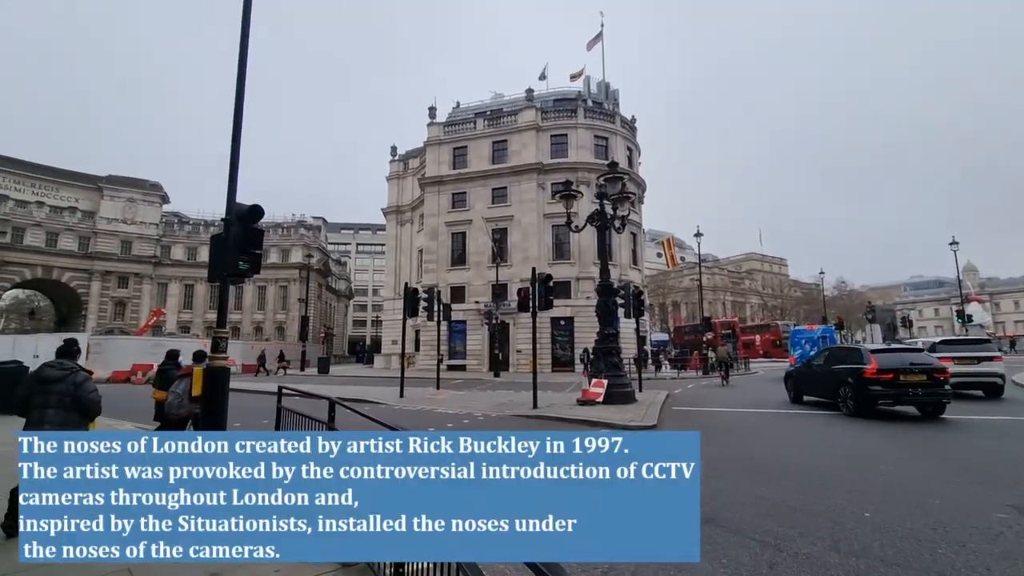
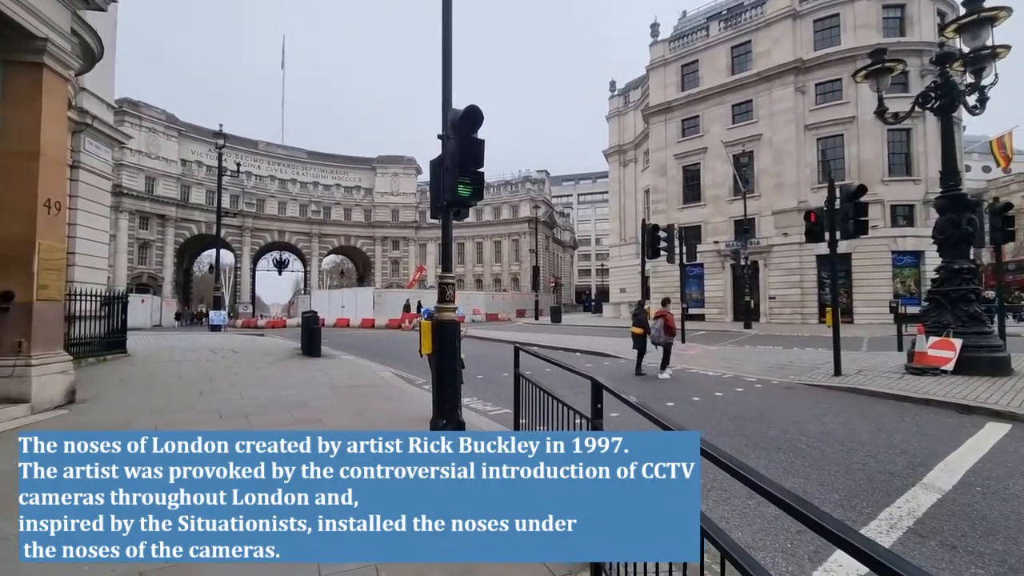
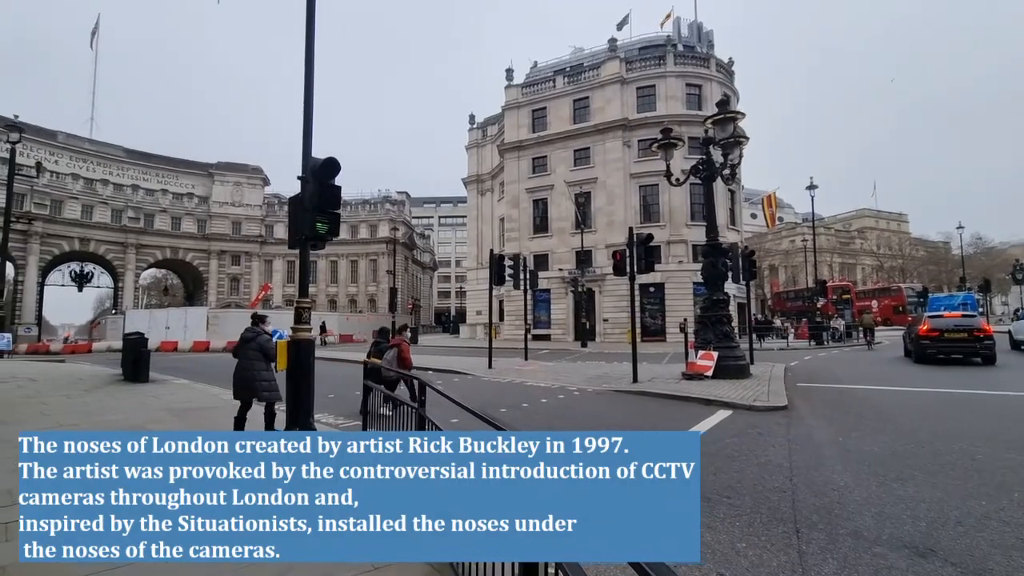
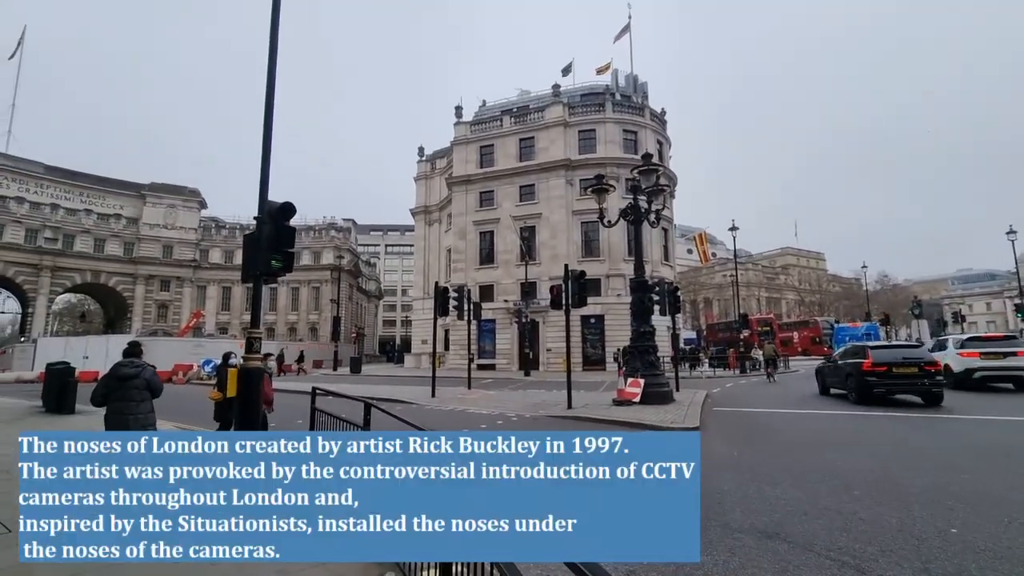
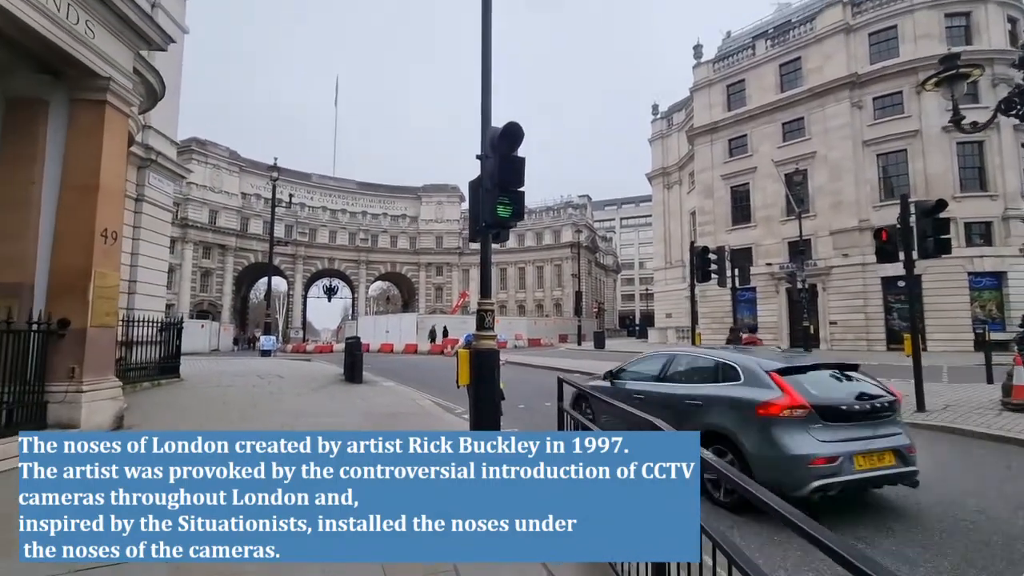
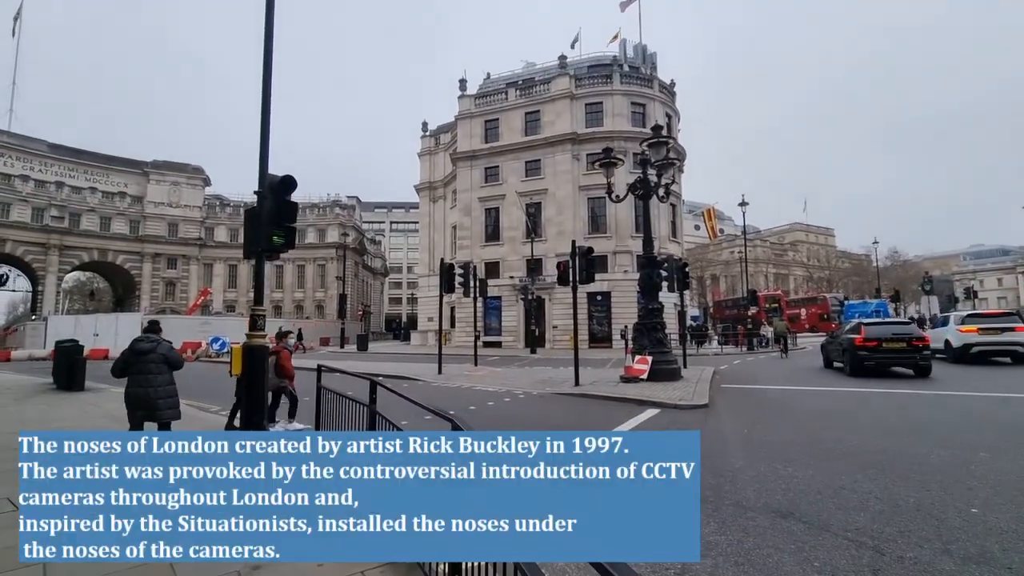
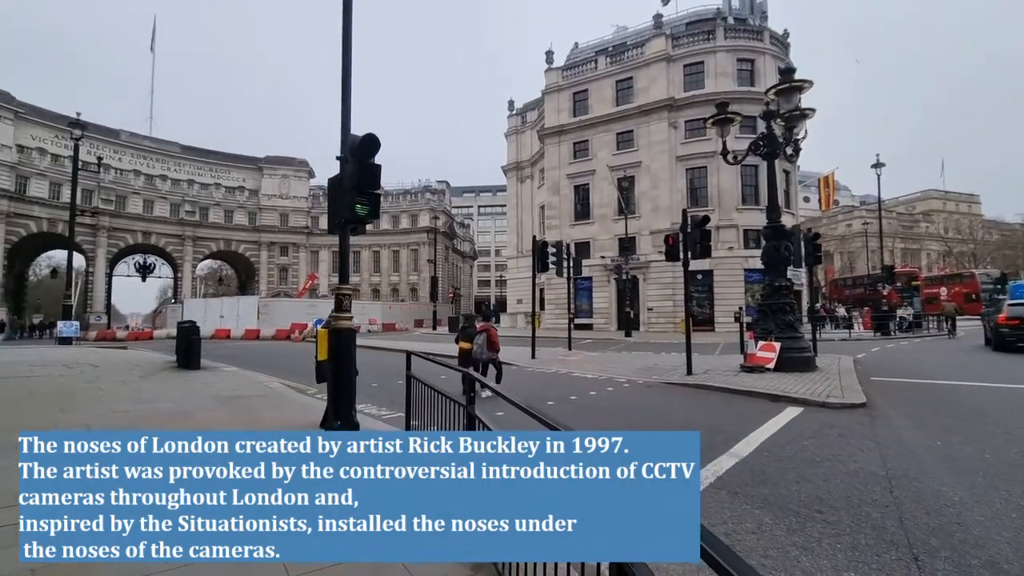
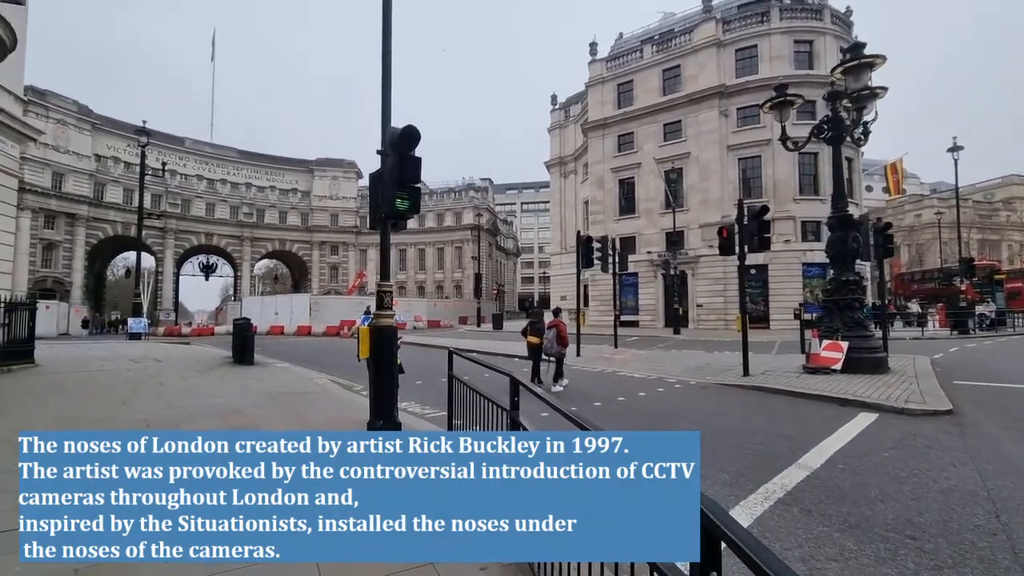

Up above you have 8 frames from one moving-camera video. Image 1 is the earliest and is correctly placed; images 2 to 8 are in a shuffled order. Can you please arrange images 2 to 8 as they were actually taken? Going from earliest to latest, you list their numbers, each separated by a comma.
4, 6, 3, 7, 8, 2, 5
